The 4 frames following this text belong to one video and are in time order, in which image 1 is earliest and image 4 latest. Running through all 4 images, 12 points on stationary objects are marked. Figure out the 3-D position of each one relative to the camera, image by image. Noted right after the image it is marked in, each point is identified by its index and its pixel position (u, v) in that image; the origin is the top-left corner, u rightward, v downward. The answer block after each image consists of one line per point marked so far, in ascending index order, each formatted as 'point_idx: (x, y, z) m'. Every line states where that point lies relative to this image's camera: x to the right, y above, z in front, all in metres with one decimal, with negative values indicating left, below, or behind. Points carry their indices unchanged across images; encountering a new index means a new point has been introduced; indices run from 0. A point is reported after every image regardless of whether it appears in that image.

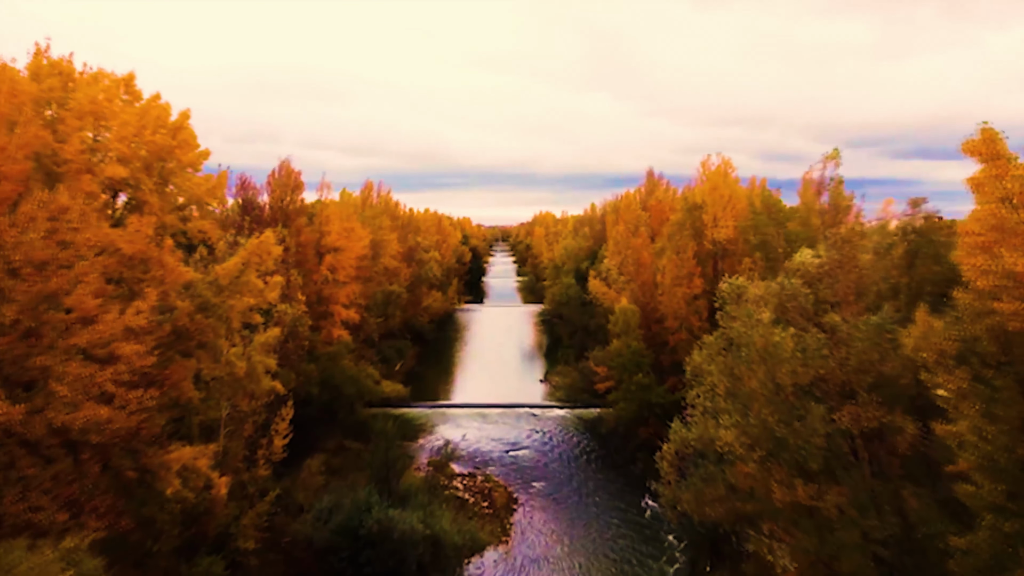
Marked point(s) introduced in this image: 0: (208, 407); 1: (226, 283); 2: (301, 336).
0: (-6.6, -2.6, +12.6) m
1: (-6.0, +0.1, +12.1) m
2: (-6.9, -1.6, +18.9) m
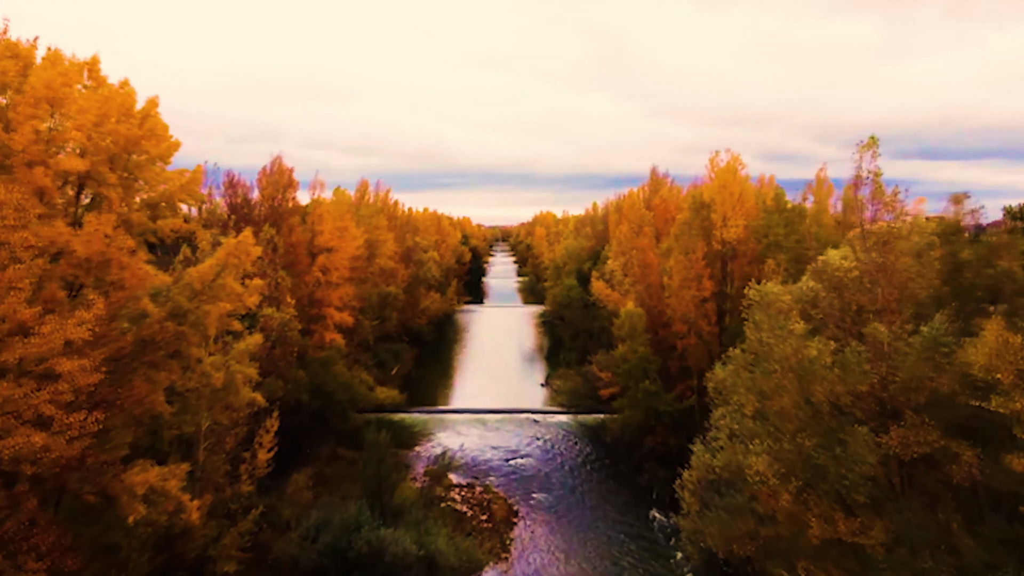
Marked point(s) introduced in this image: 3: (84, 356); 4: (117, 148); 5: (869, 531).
0: (-6.6, -2.7, +11.6) m
1: (-6.0, 0.0, +11.1) m
2: (-6.9, -1.7, +17.9) m
3: (-5.5, -0.9, +7.4) m
4: (-6.9, +2.5, +10.1) m
5: (+4.7, -3.2, +7.5) m
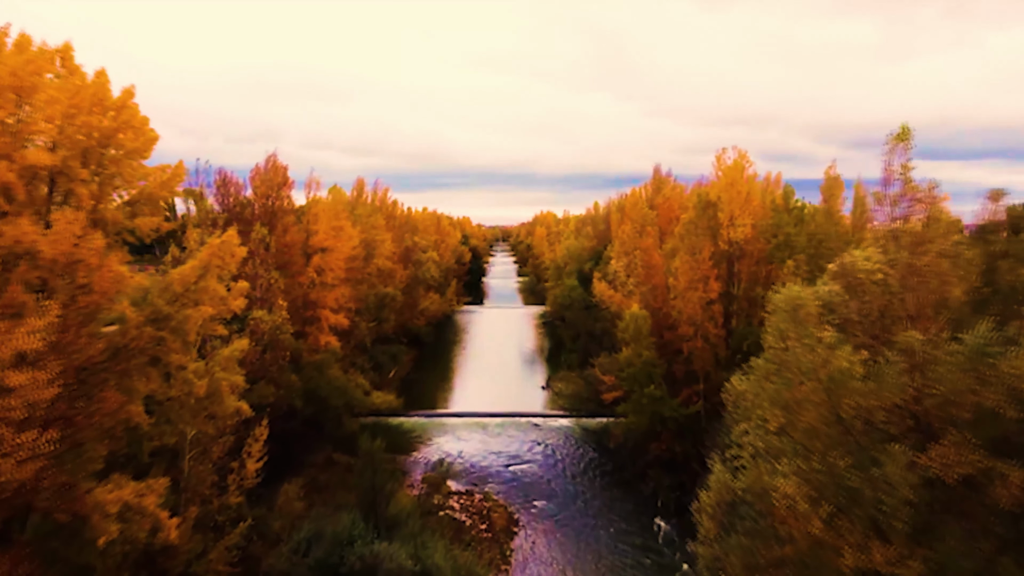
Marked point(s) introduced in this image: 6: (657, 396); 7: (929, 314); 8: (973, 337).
0: (-6.6, -2.7, +10.9) m
1: (-6.0, 0.0, +10.4) m
2: (-6.9, -1.7, +17.2) m
3: (-5.5, -0.9, +6.7) m
4: (-6.9, +2.4, +9.5) m
5: (+4.7, -3.2, +6.8) m
6: (+5.0, -3.7, +19.7) m
7: (+5.9, -0.4, +8.2) m
8: (+5.4, -0.6, +6.8) m
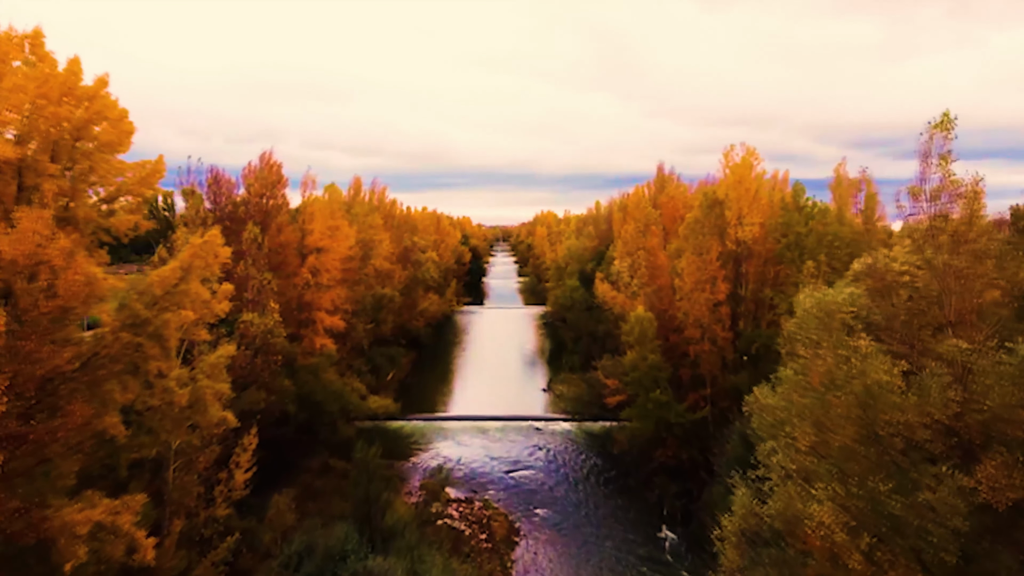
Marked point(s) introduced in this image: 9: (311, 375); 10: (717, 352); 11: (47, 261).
0: (-6.6, -2.8, +10.2) m
1: (-6.0, -0.1, +9.8) m
2: (-6.9, -1.7, +16.5) m
3: (-5.4, -1.0, +6.0) m
4: (-6.9, +2.4, +8.8) m
5: (+4.7, -3.3, +6.2) m
6: (+5.0, -3.8, +19.0) m
7: (+6.0, -0.4, +7.6) m
8: (+5.4, -0.6, +6.2) m
9: (-6.8, -2.9, +19.4) m
10: (+7.1, -2.2, +19.9) m
11: (-6.1, +0.4, +7.5) m
